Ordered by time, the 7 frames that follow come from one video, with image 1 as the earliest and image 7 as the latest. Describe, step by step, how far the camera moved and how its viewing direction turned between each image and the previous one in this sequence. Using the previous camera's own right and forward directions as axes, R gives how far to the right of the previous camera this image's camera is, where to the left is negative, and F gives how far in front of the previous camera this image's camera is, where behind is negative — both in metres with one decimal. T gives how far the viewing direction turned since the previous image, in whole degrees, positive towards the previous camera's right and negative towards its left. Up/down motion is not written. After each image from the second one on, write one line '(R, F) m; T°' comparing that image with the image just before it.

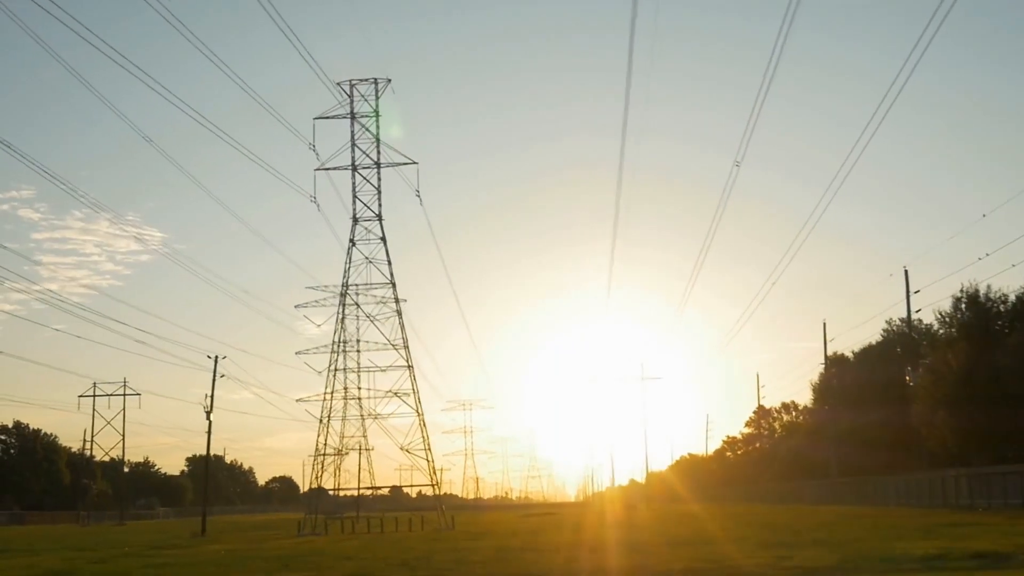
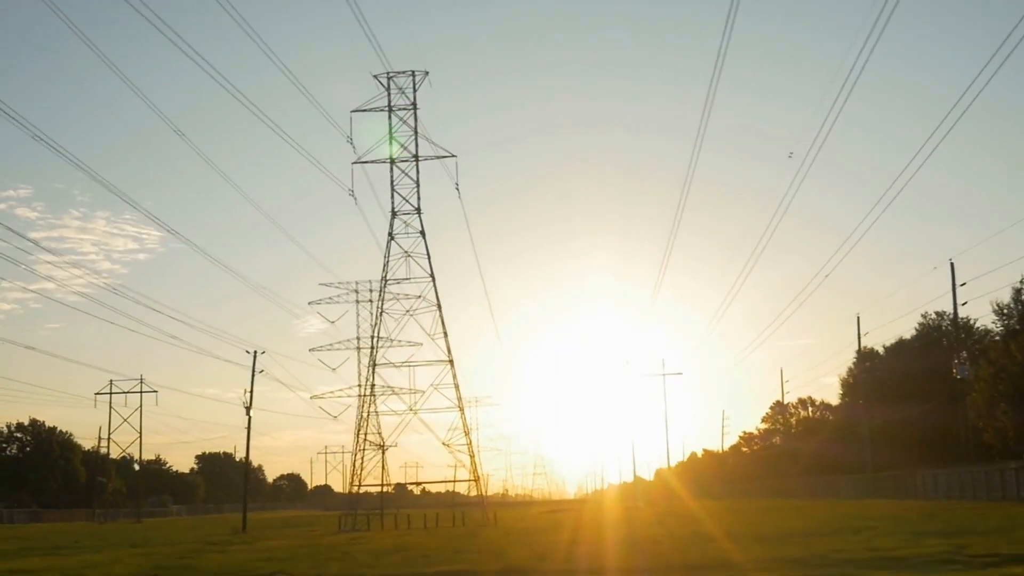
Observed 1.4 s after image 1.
(+0.1, +0.8) m; -1°
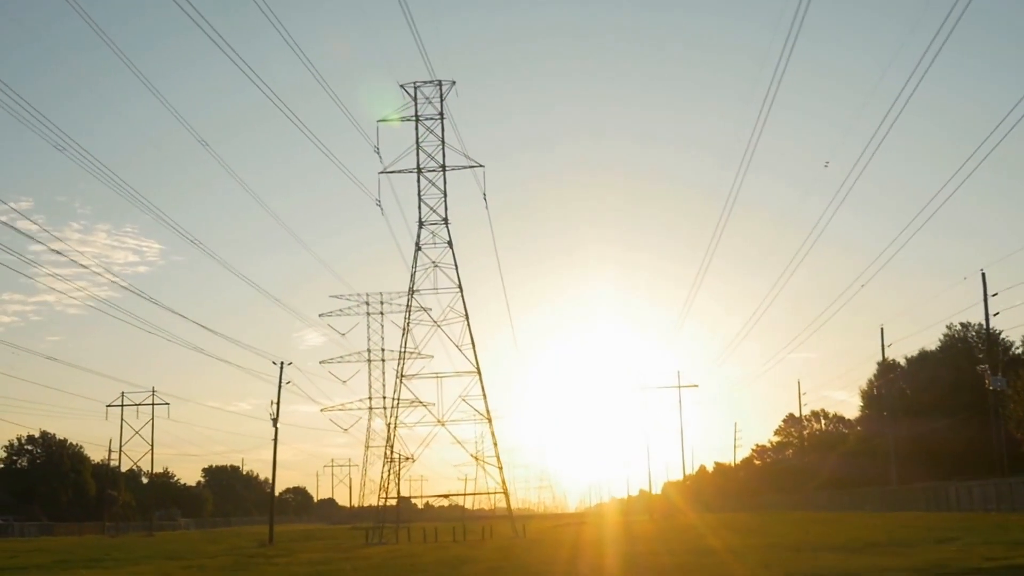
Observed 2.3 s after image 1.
(+0.1, +0.4) m; -1°
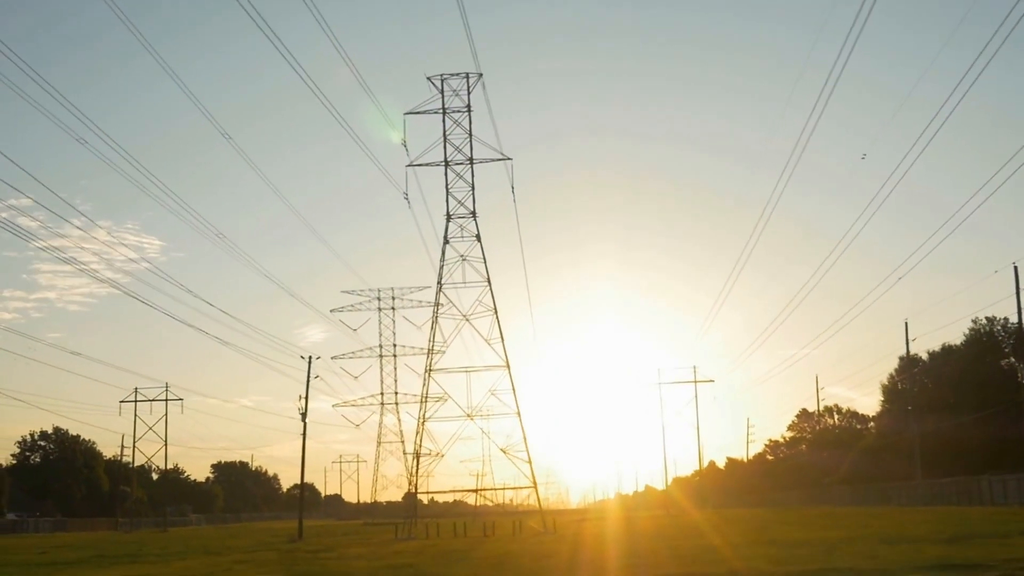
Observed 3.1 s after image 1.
(+0.1, +0.4) m; -1°
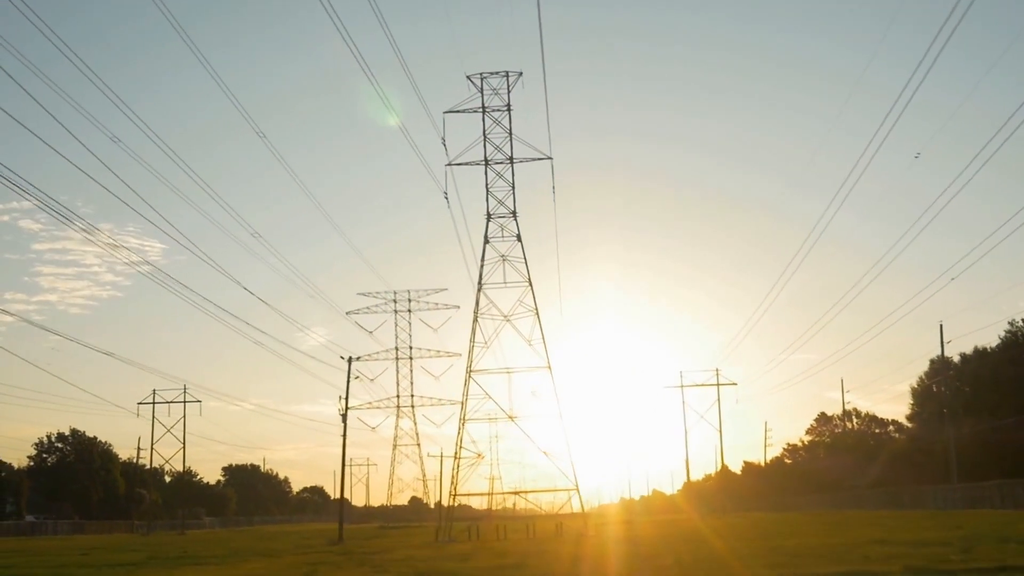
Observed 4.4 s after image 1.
(+0.2, +0.6) m; -1°
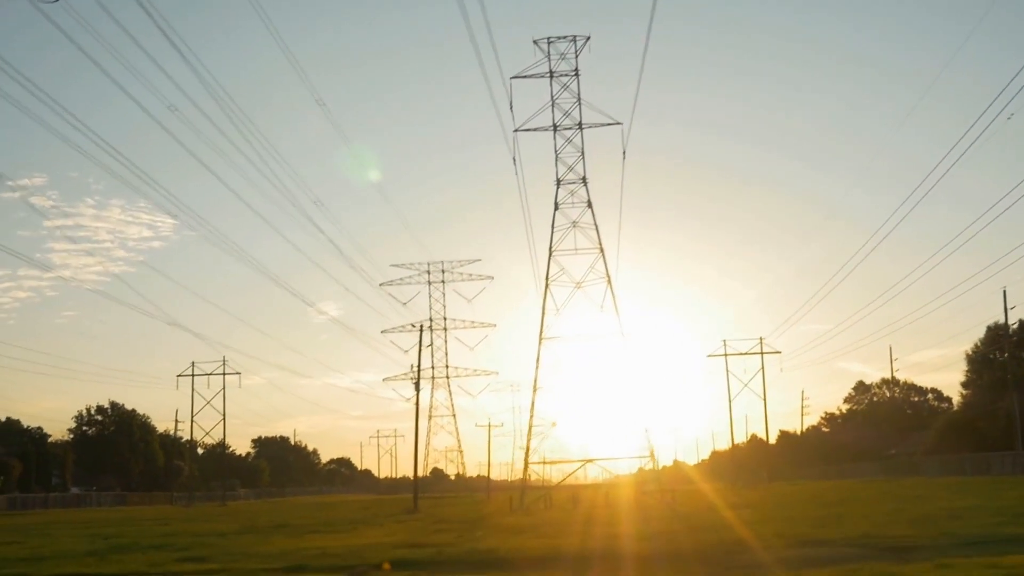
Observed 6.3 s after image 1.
(+0.4, +0.4) m; -2°
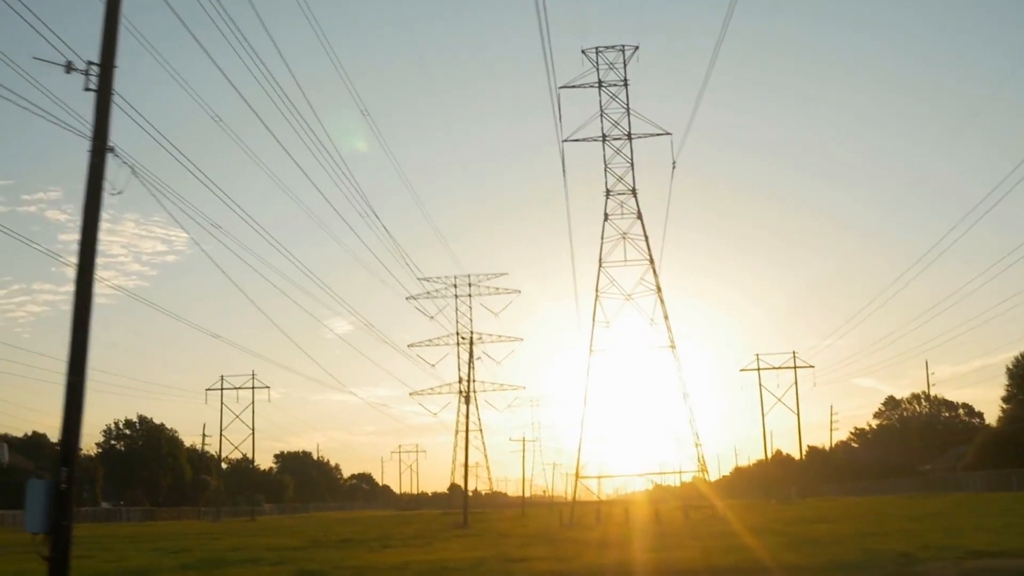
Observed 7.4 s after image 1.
(+0.2, +0.2) m; -1°
